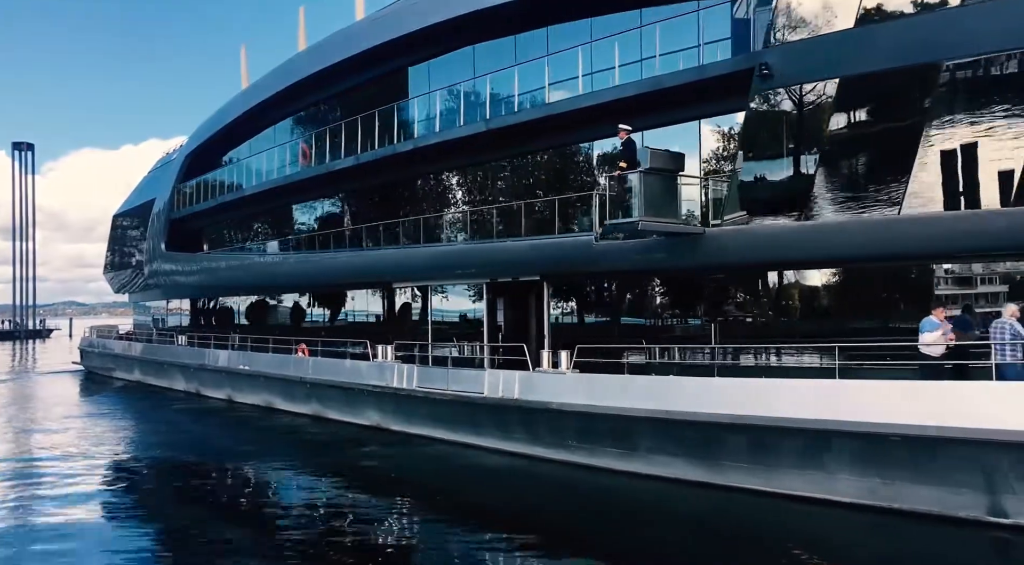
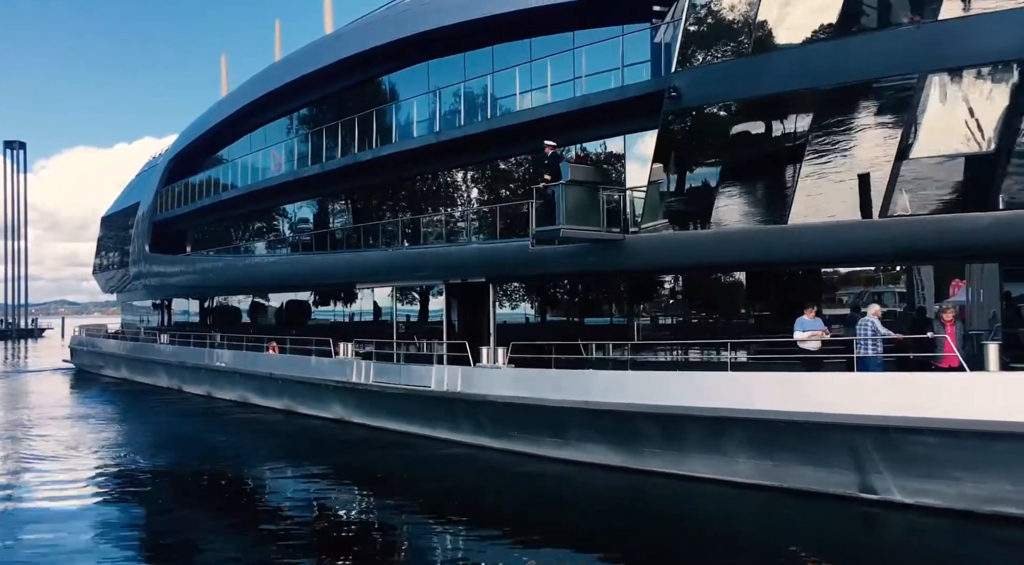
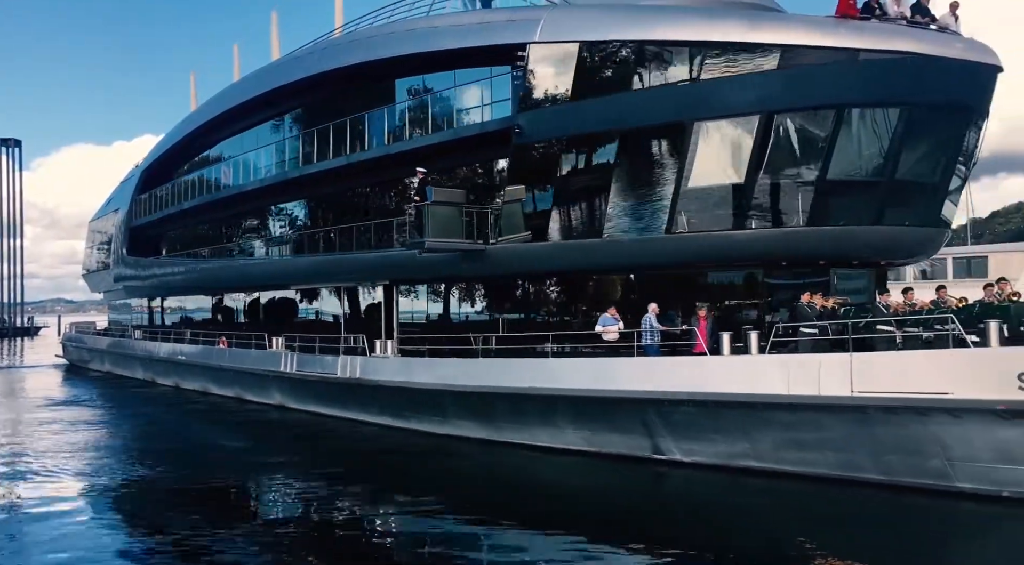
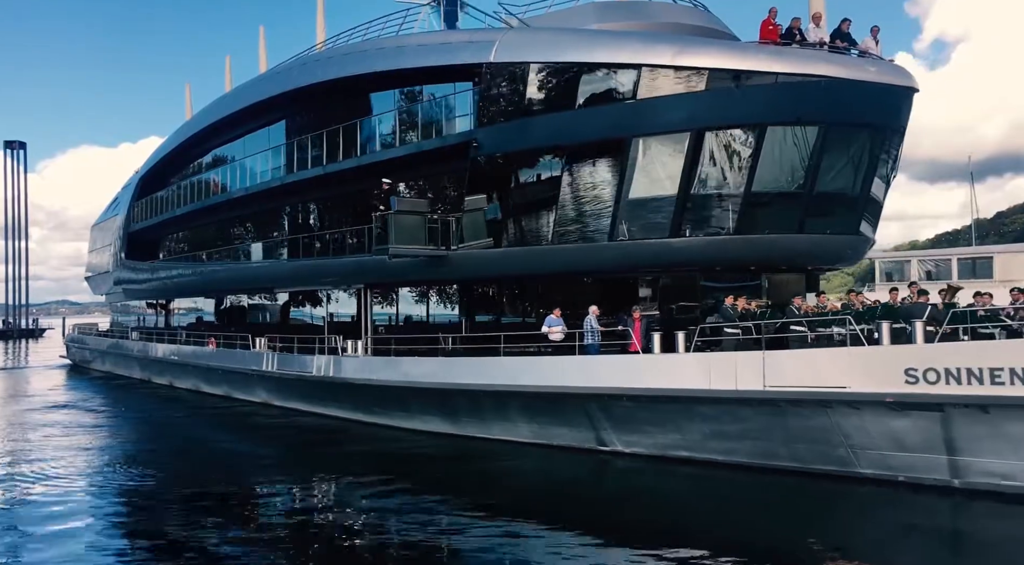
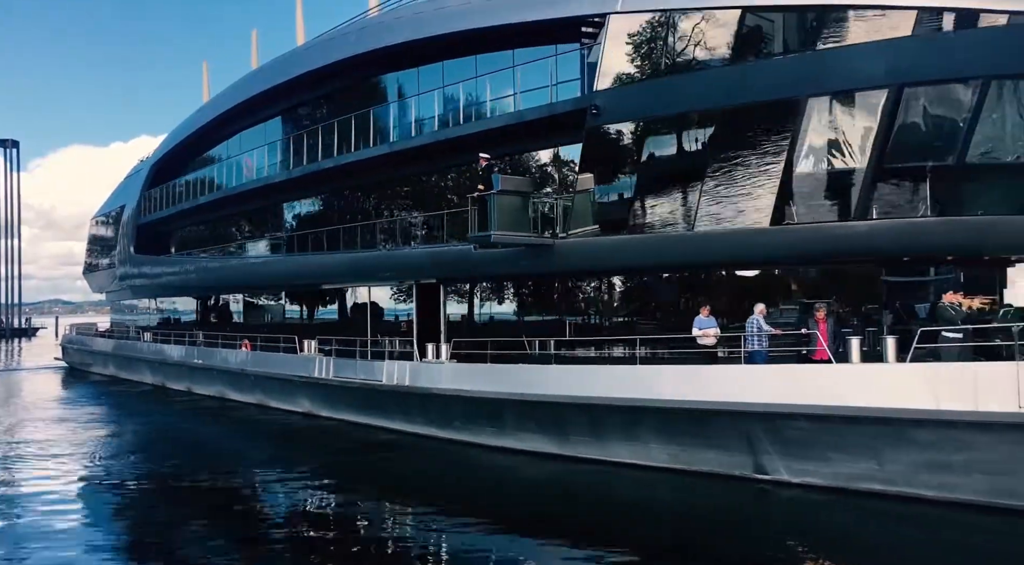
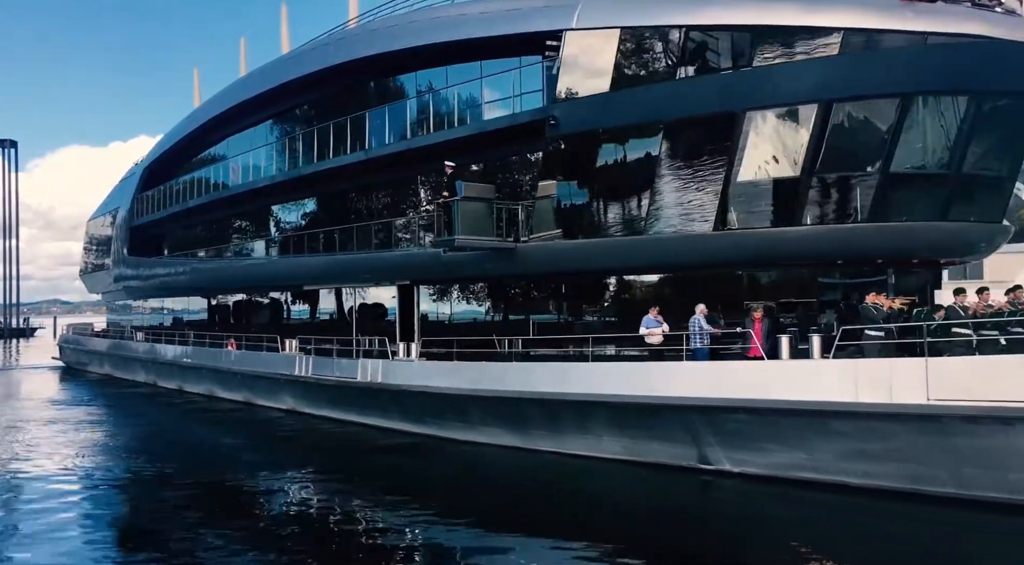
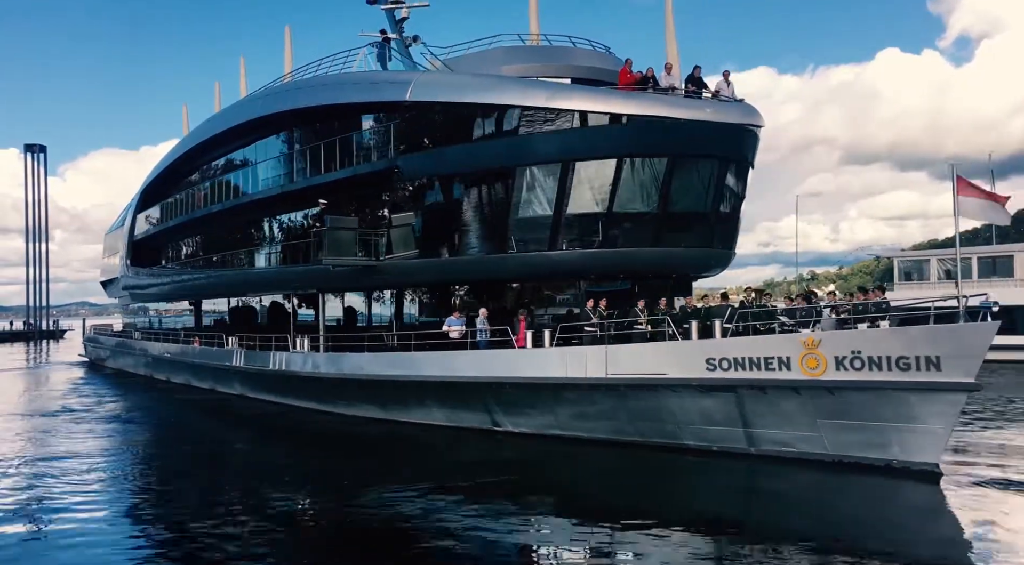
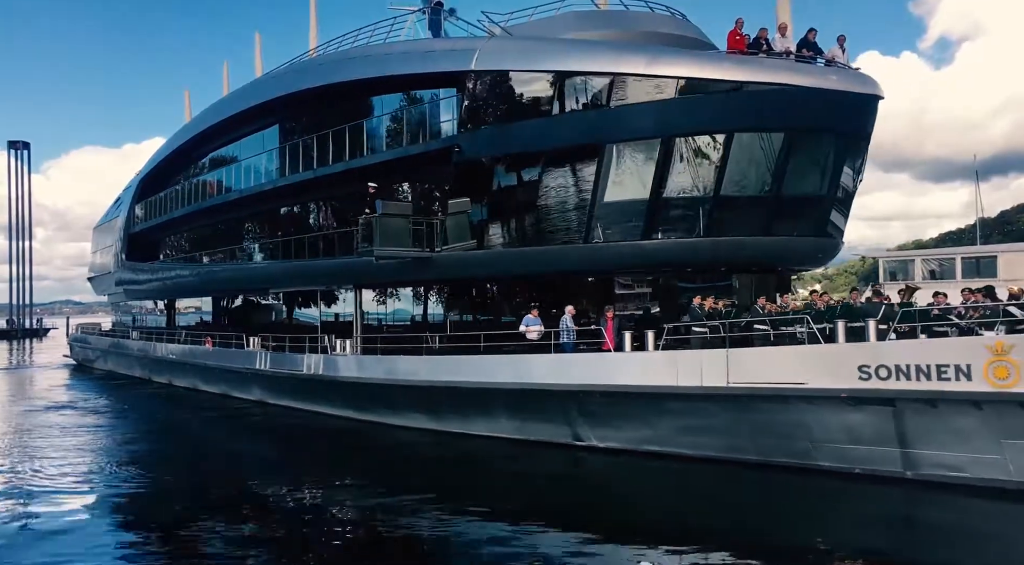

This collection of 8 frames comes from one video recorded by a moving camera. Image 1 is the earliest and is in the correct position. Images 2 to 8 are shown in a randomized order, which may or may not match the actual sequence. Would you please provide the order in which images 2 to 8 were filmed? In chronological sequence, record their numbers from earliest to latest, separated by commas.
2, 5, 6, 3, 4, 8, 7
